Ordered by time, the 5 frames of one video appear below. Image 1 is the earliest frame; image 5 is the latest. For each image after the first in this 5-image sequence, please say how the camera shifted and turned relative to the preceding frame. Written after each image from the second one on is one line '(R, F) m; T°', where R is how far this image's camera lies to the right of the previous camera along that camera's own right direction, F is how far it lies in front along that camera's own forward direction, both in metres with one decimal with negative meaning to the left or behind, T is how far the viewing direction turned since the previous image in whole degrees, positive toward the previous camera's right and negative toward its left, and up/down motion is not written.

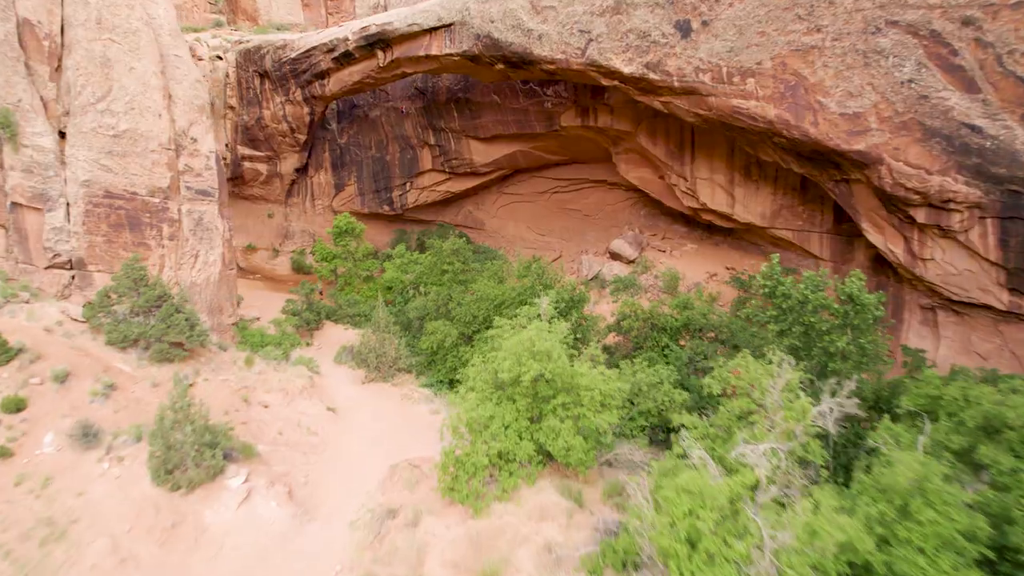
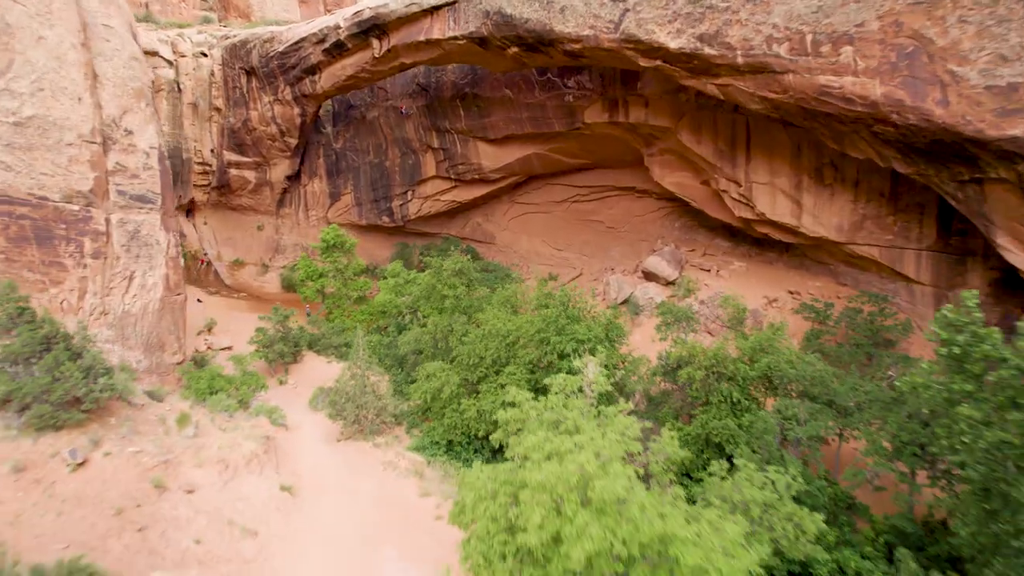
(-0.1, +2.2) m; -1°
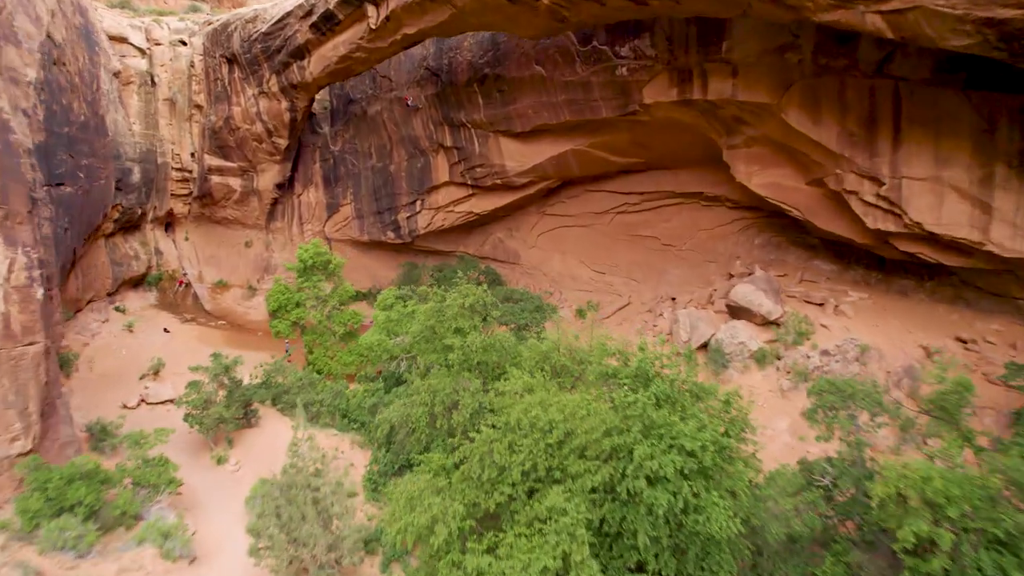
(-0.2, +3.2) m; -2°
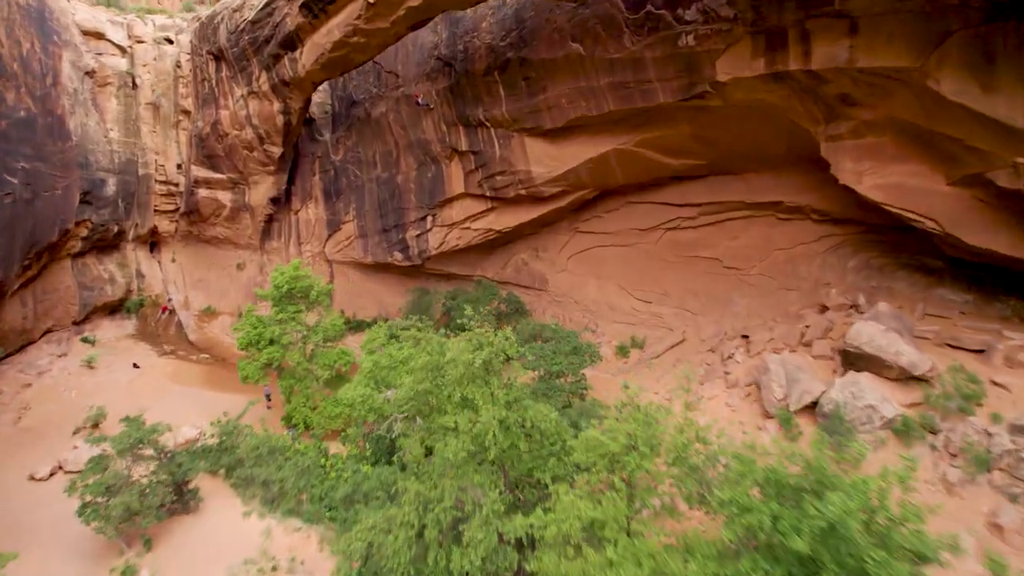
(-0.1, +2.3) m; -2°
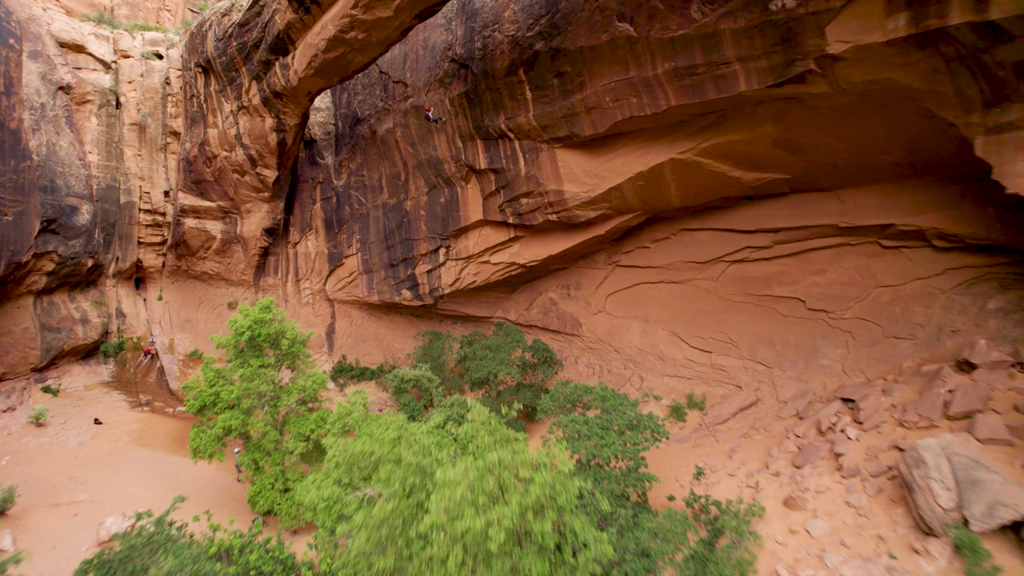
(-0.1, +2.0) m; -2°
